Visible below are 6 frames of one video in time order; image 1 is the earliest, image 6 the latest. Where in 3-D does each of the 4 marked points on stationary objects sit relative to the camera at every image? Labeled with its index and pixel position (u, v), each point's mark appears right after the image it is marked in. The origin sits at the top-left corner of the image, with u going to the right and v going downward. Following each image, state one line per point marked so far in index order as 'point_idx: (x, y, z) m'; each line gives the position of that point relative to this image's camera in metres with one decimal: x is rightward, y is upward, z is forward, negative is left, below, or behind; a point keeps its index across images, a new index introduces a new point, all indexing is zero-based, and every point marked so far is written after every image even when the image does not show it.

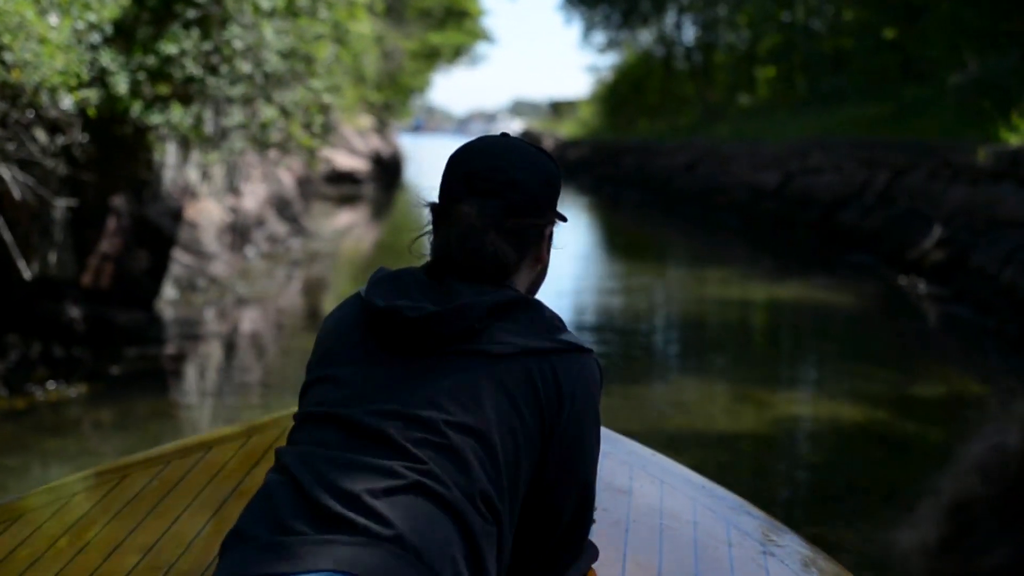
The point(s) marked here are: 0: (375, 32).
0: (-2.0, +3.6, +18.9) m
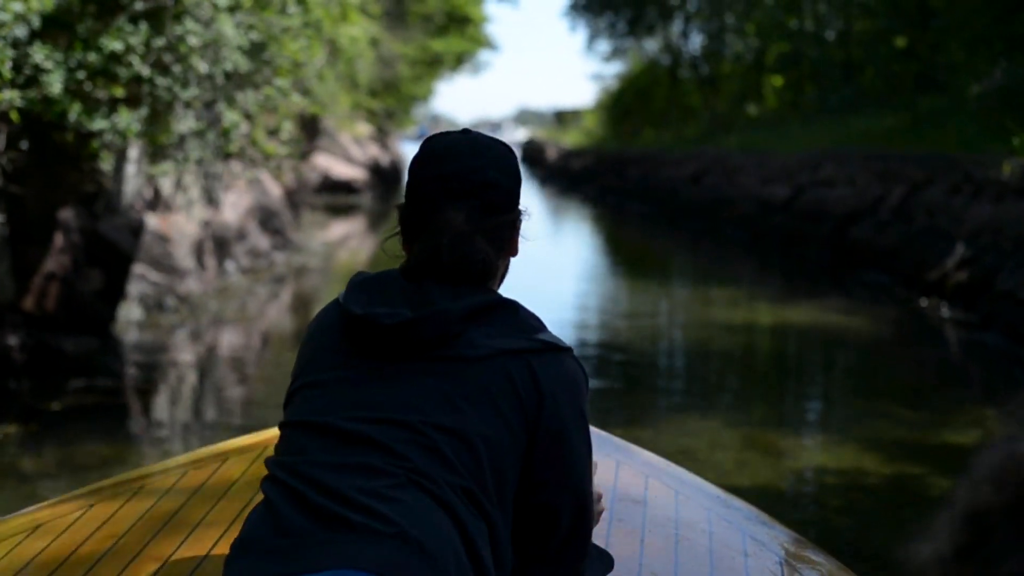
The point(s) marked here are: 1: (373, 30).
0: (-2.0, +3.4, +18.4) m
1: (-2.0, +3.6, +19.2) m
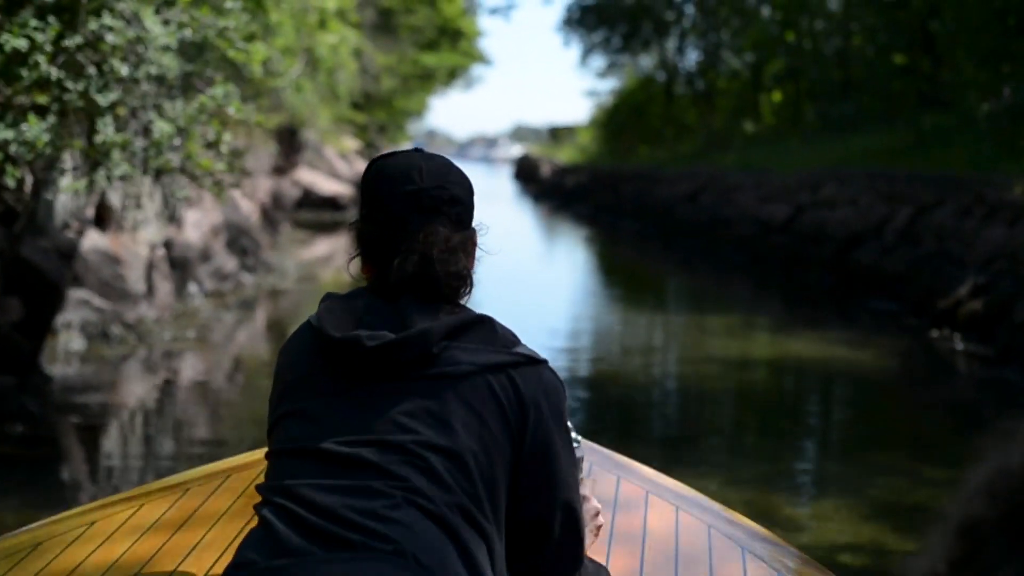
0: (-2.1, +3.1, +17.8) m
1: (-2.1, +3.3, +18.6) m
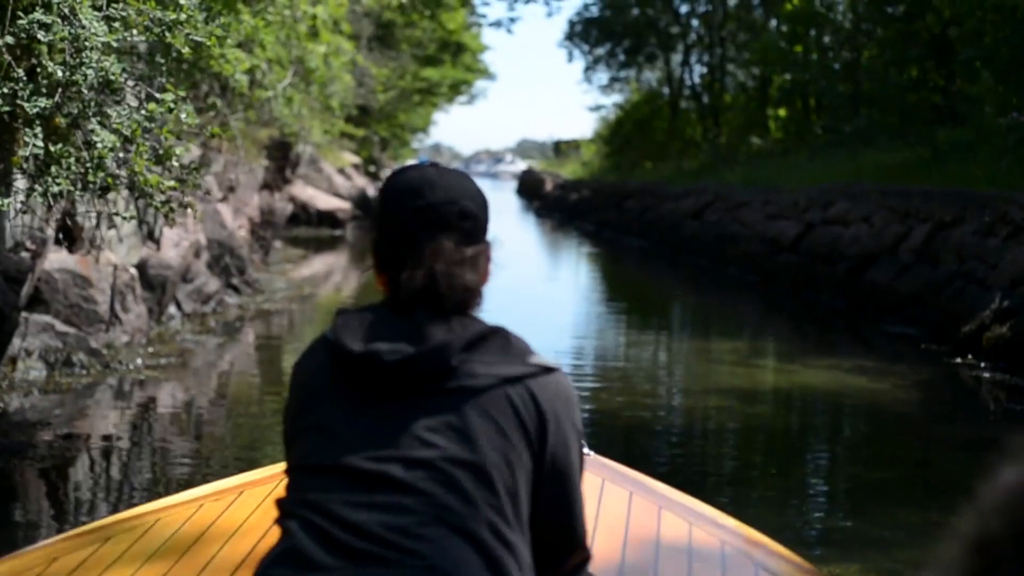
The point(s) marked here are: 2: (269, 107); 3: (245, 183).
0: (-2.1, +2.9, +17.4) m
1: (-2.1, +3.1, +18.2) m
2: (-2.6, +1.9, +14.4) m
3: (-3.4, +1.3, +17.5) m
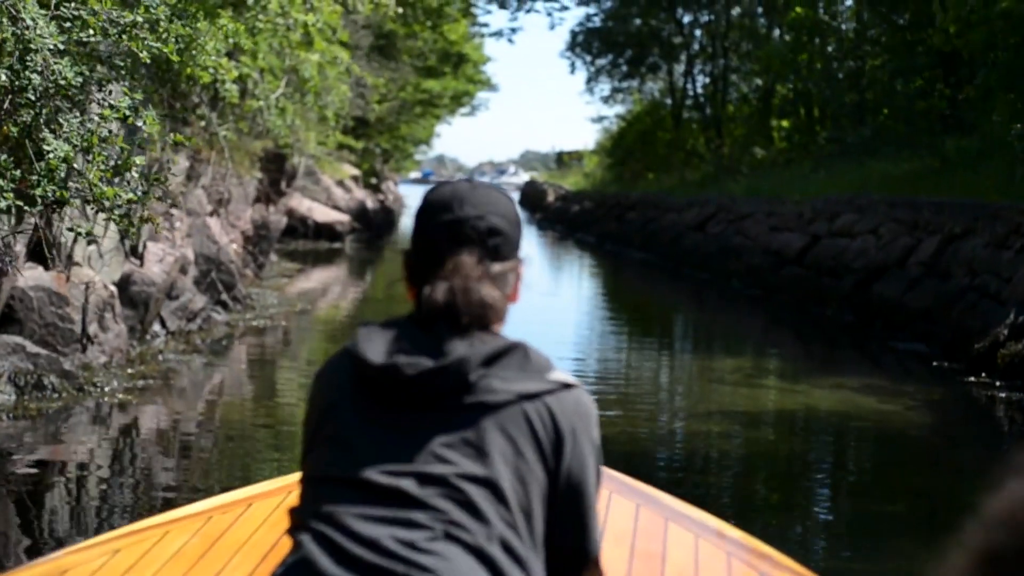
0: (-2.1, +2.7, +17.2) m
1: (-2.1, +2.9, +18.0) m
2: (-2.6, +1.8, +14.2) m
3: (-3.4, +1.2, +17.3) m
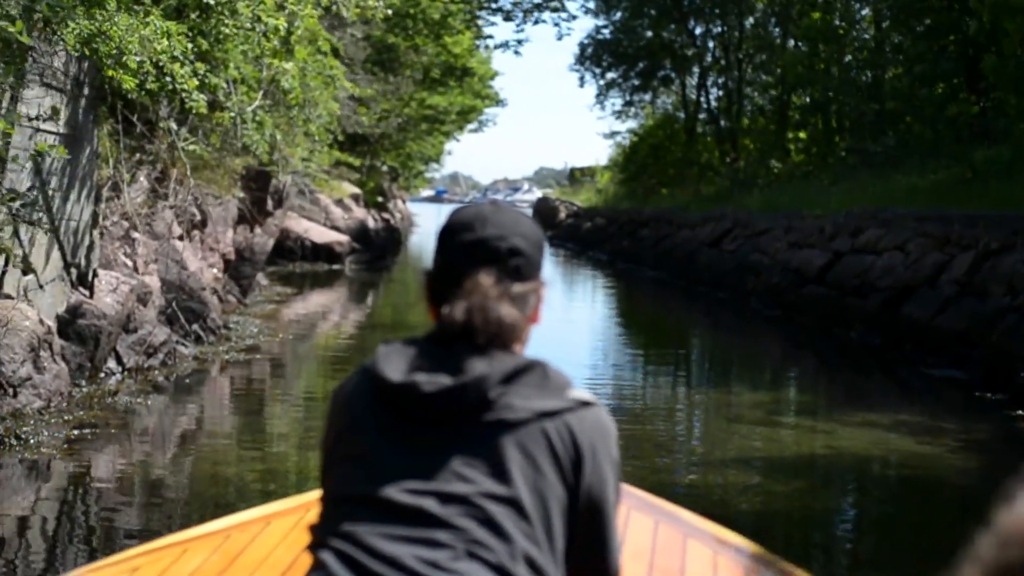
0: (-2.0, +2.5, +16.5) m
1: (-2.0, +2.6, +17.3) m
2: (-2.5, +1.5, +13.5) m
3: (-3.4, +0.9, +16.6) m
